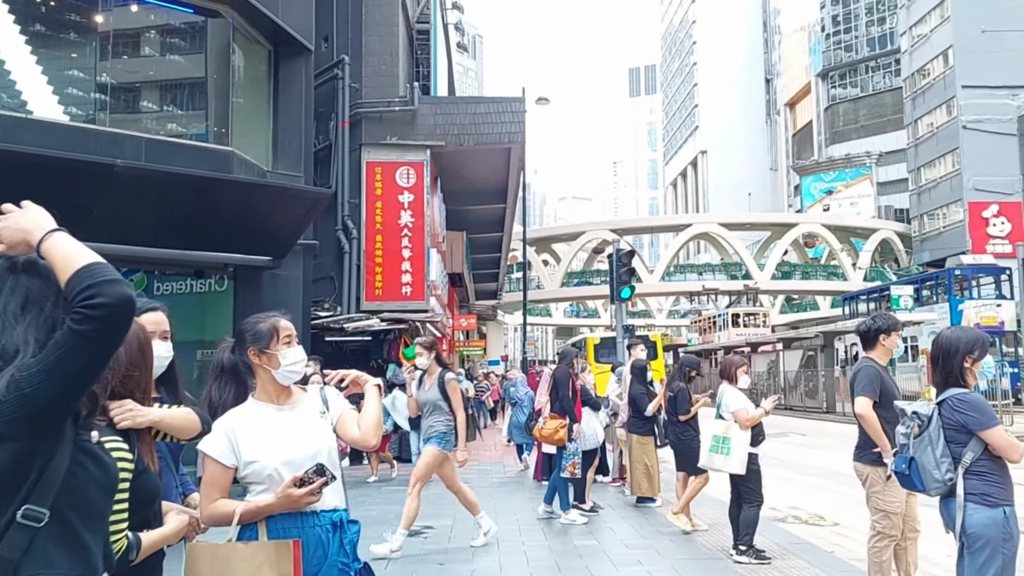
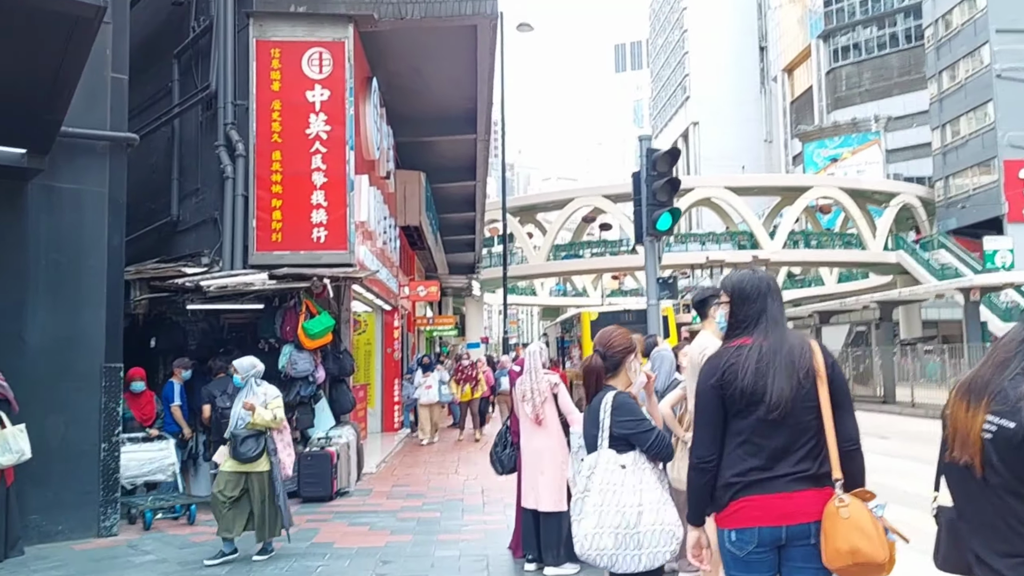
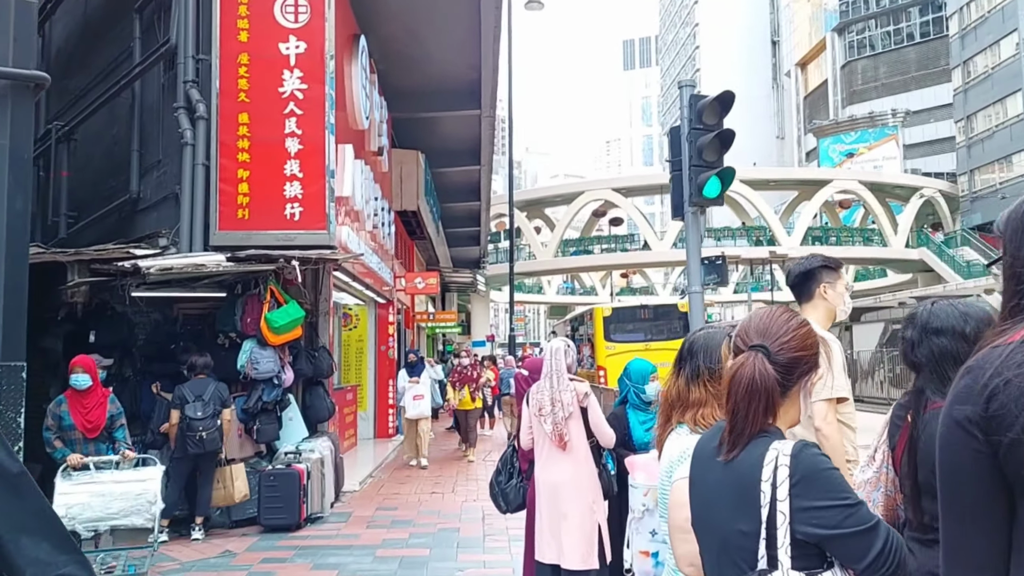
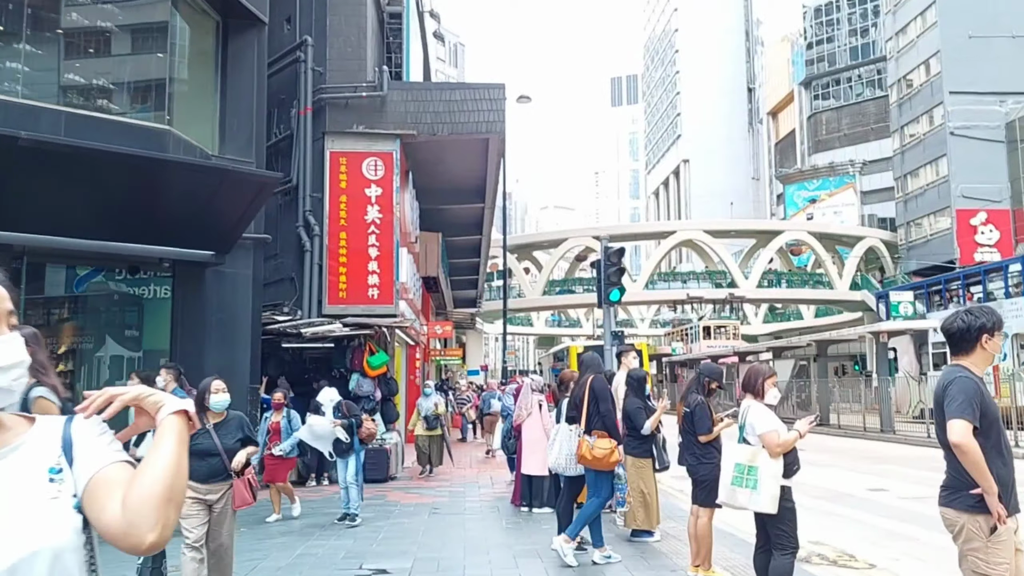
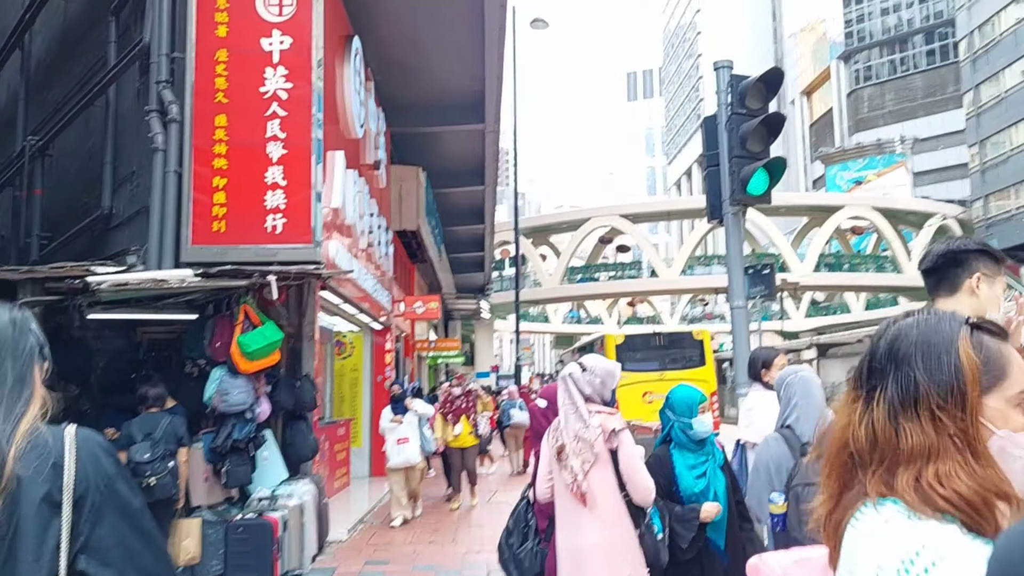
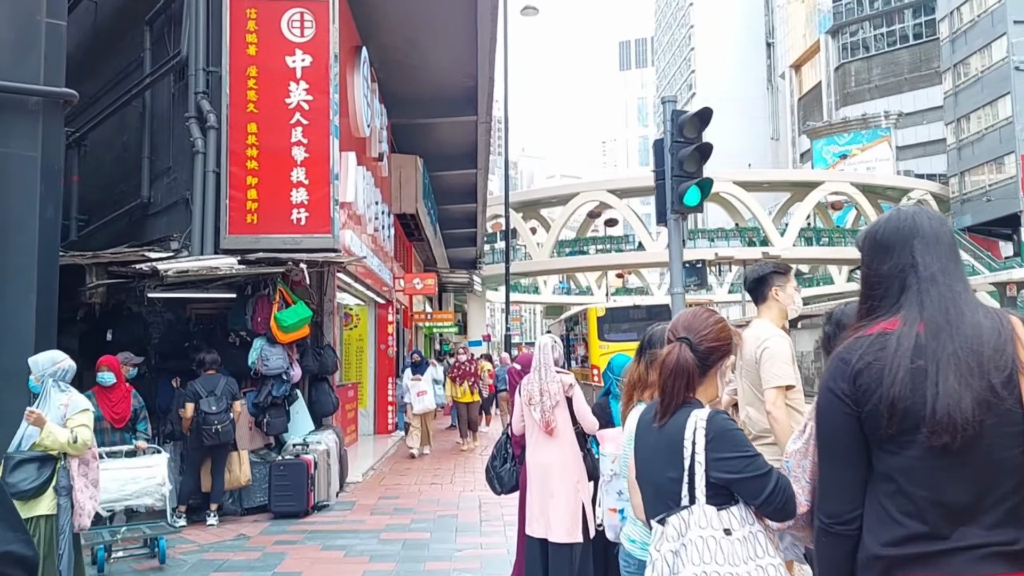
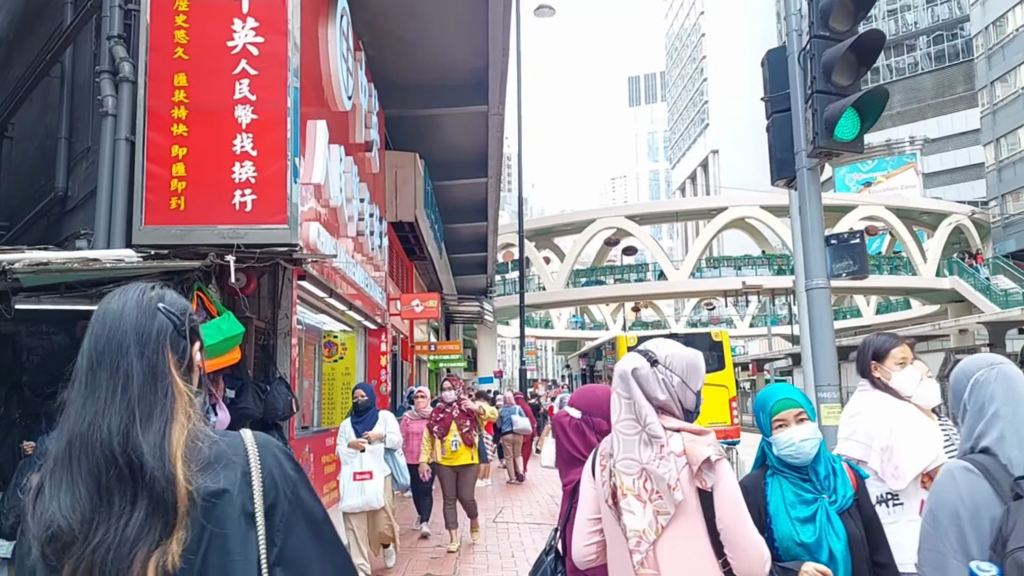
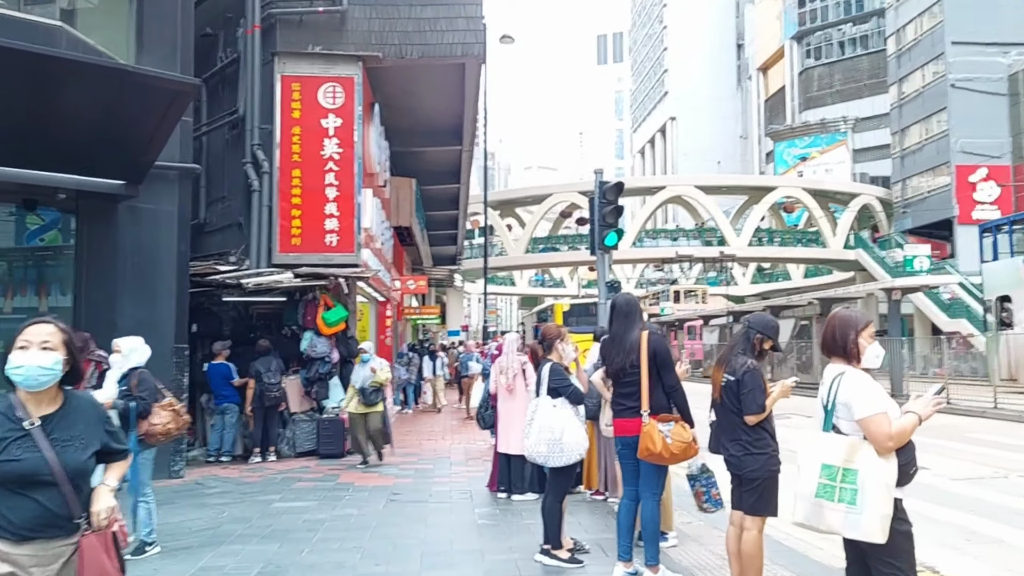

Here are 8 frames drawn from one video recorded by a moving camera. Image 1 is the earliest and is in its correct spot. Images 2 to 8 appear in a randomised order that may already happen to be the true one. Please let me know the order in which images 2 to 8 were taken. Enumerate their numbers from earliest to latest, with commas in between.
4, 8, 2, 6, 3, 5, 7
